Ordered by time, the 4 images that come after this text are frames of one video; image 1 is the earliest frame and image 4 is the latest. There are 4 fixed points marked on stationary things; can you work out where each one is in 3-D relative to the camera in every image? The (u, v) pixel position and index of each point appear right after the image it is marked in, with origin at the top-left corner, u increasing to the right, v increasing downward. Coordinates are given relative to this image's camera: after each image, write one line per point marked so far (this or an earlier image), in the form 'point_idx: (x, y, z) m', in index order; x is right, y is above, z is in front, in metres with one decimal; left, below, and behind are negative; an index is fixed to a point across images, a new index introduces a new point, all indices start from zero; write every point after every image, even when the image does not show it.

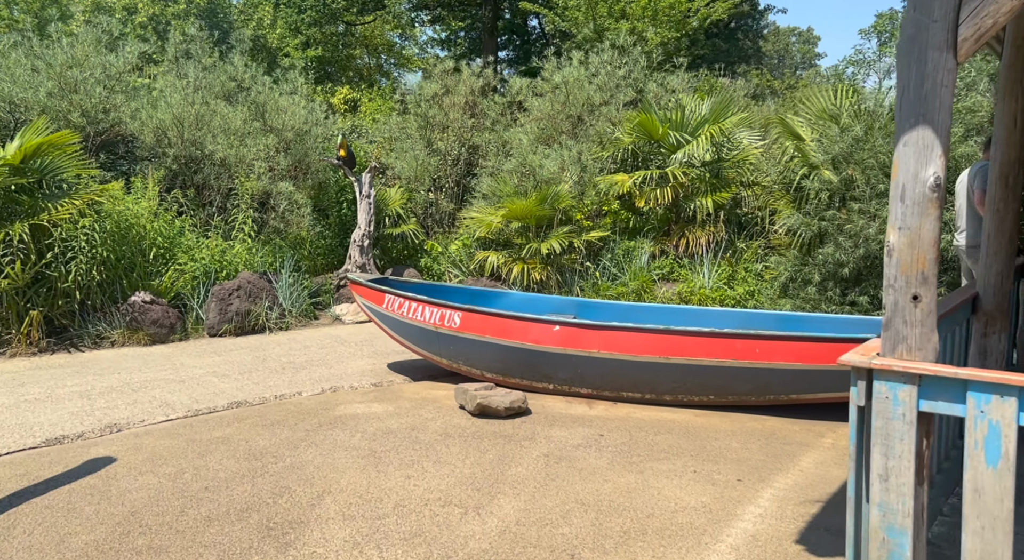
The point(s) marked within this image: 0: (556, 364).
0: (+0.3, -0.5, +5.1) m
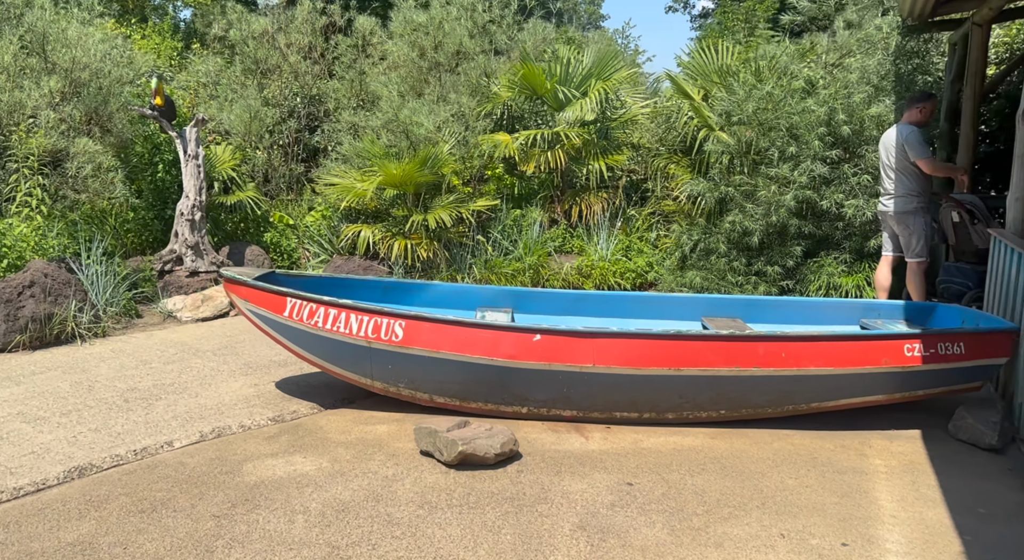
0: (+0.1, -0.5, +4.0) m
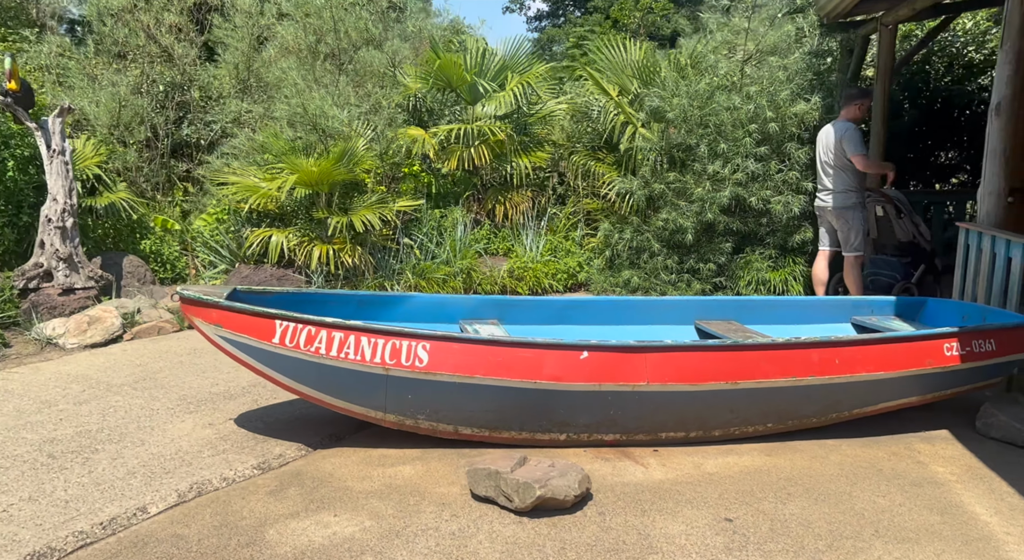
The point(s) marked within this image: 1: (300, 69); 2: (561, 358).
0: (+0.3, -0.6, +3.5) m
1: (-2.5, +2.4, +9.0) m
2: (+0.2, -0.3, +3.4) m
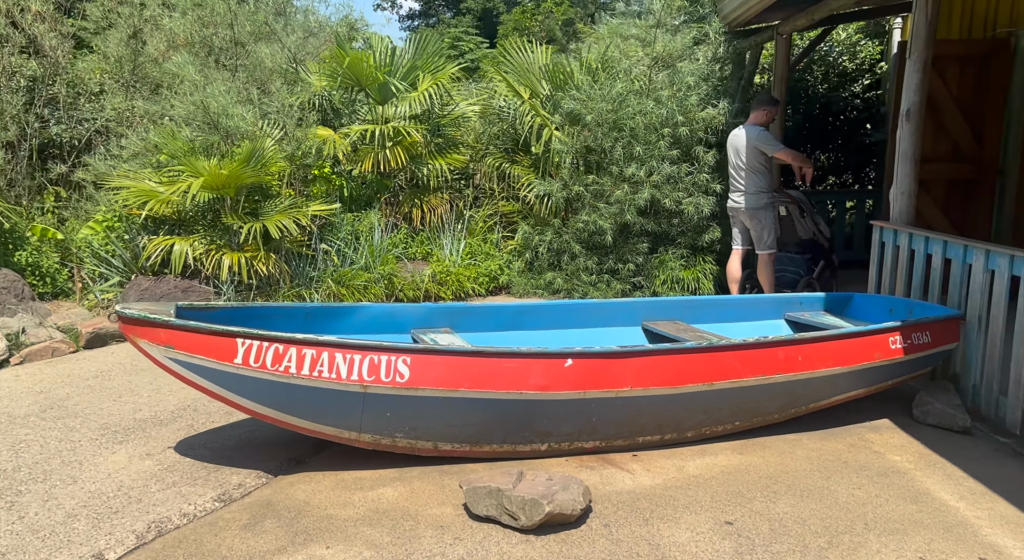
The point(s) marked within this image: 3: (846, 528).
0: (+0.2, -0.6, +3.5) m
1: (-3.5, +2.3, +8.5) m
2: (+0.1, -0.4, +3.4) m
3: (+1.3, -1.0, +3.0) m
